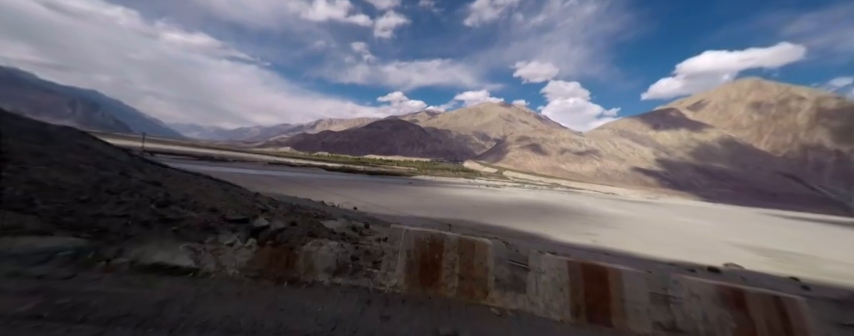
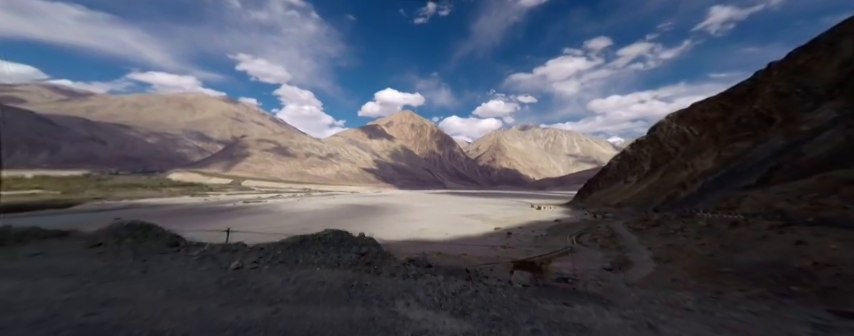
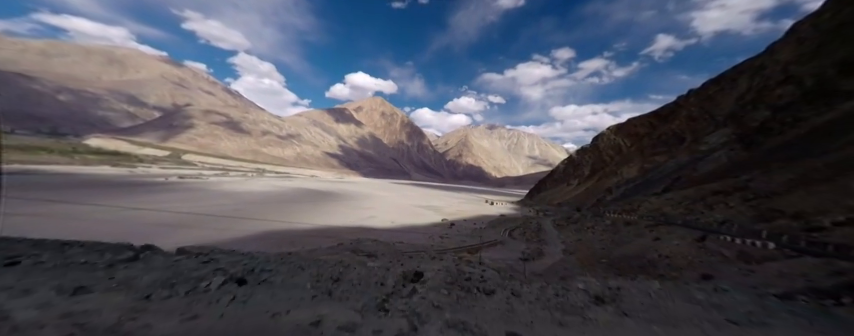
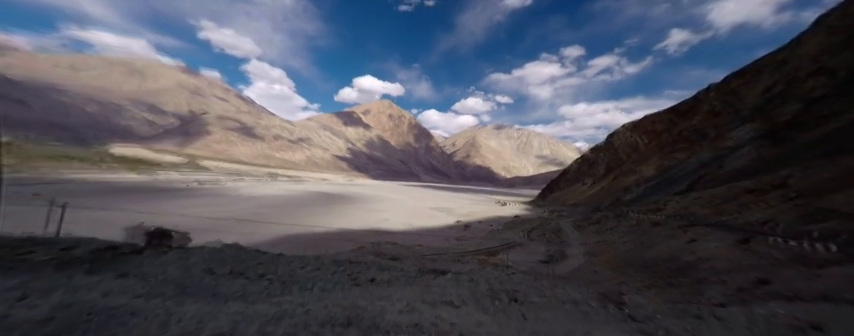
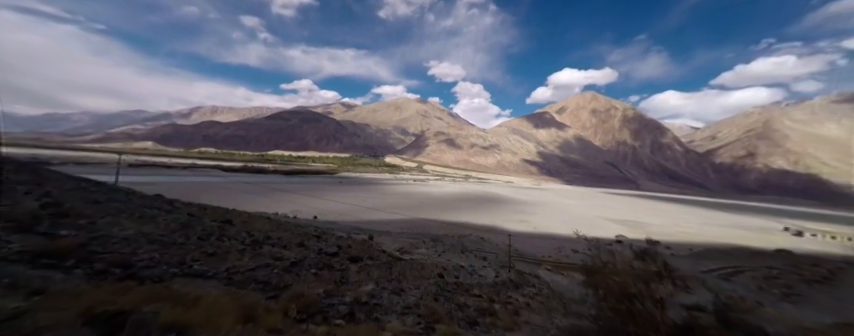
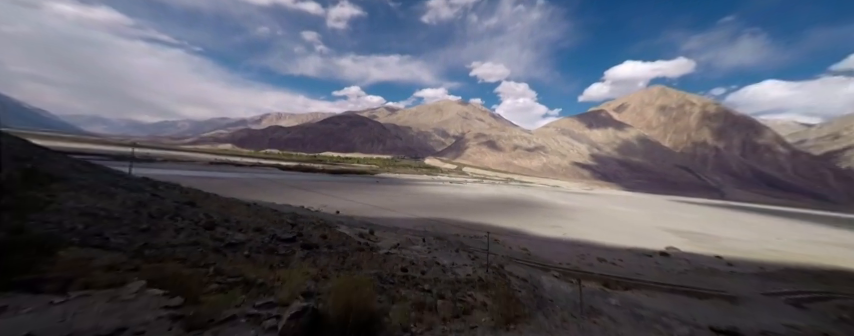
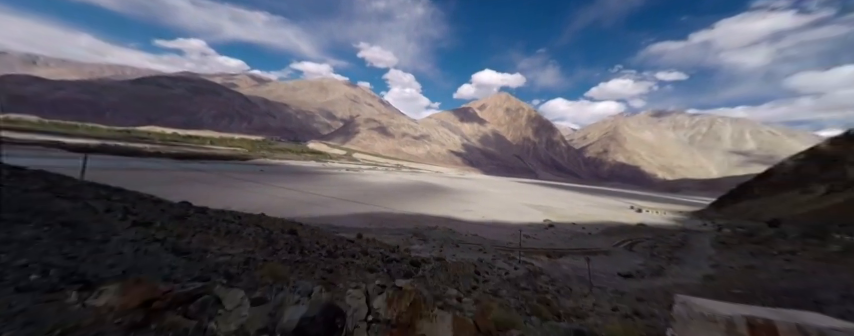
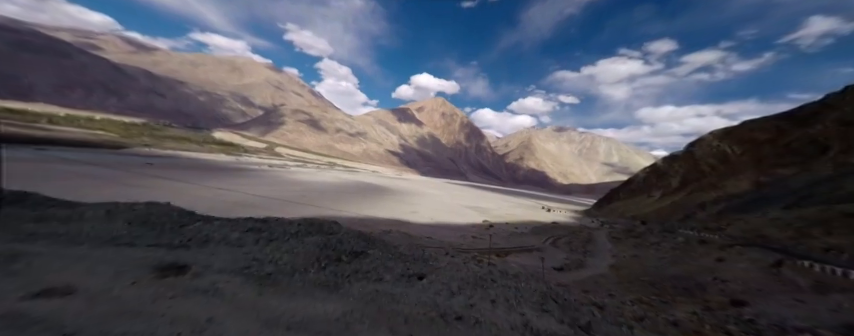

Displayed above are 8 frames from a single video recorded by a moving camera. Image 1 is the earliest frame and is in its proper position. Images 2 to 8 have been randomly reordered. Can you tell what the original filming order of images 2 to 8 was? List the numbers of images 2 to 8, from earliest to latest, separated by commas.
6, 5, 7, 8, 3, 4, 2
